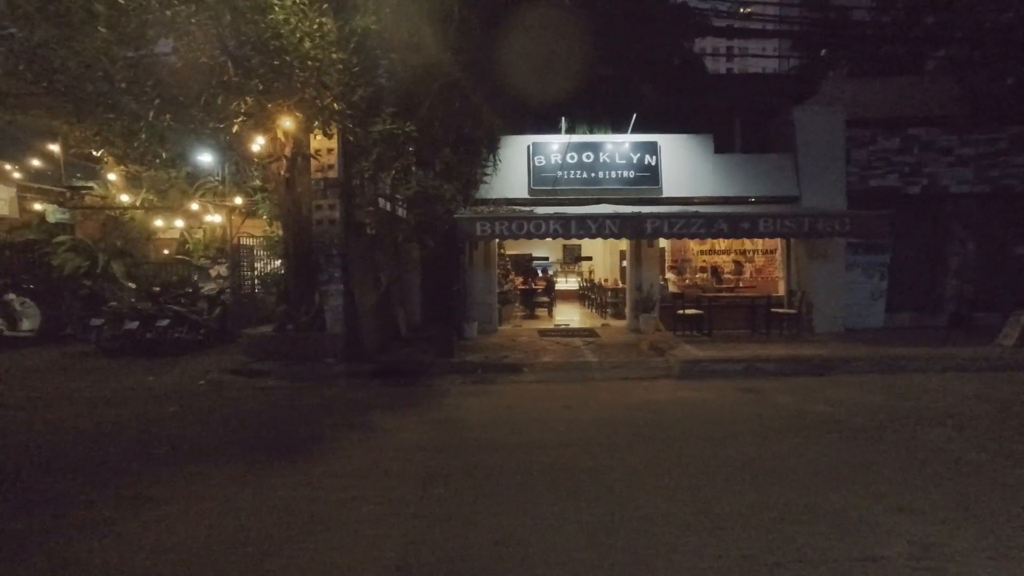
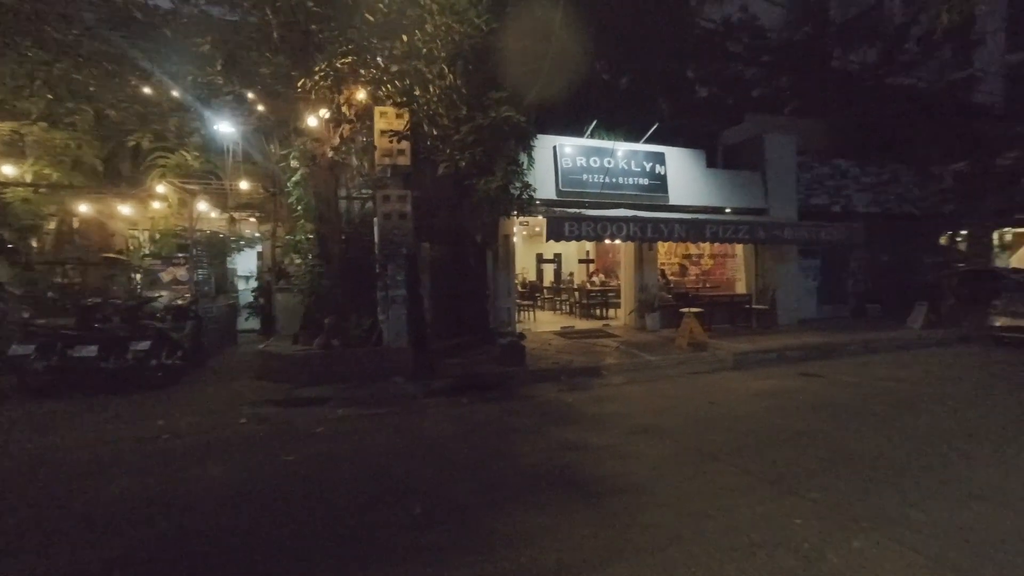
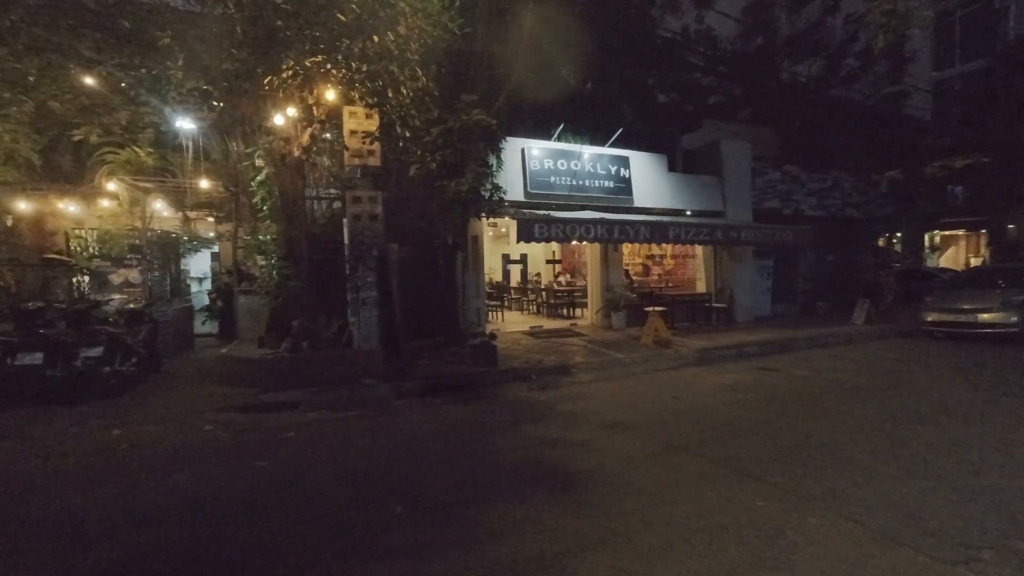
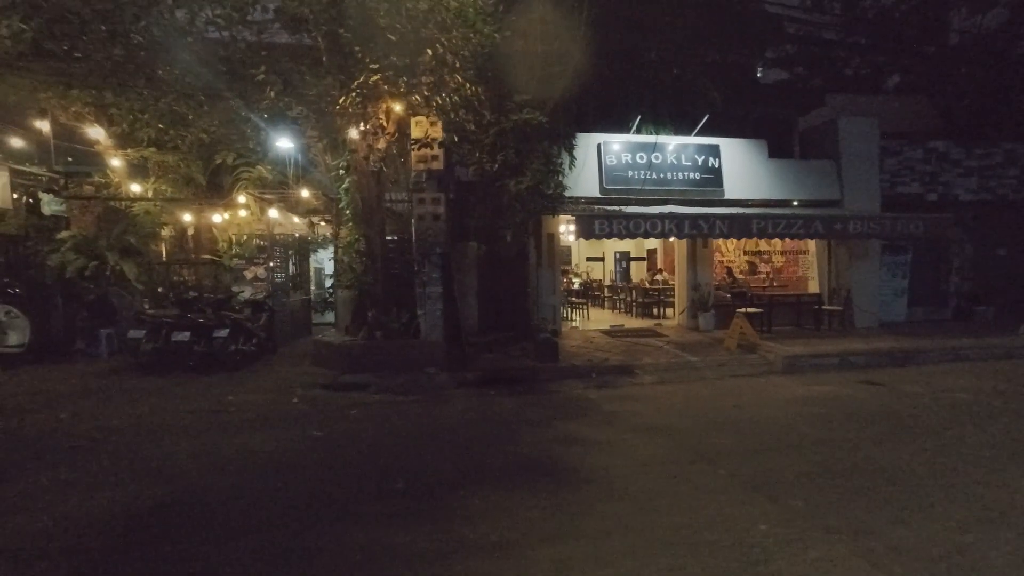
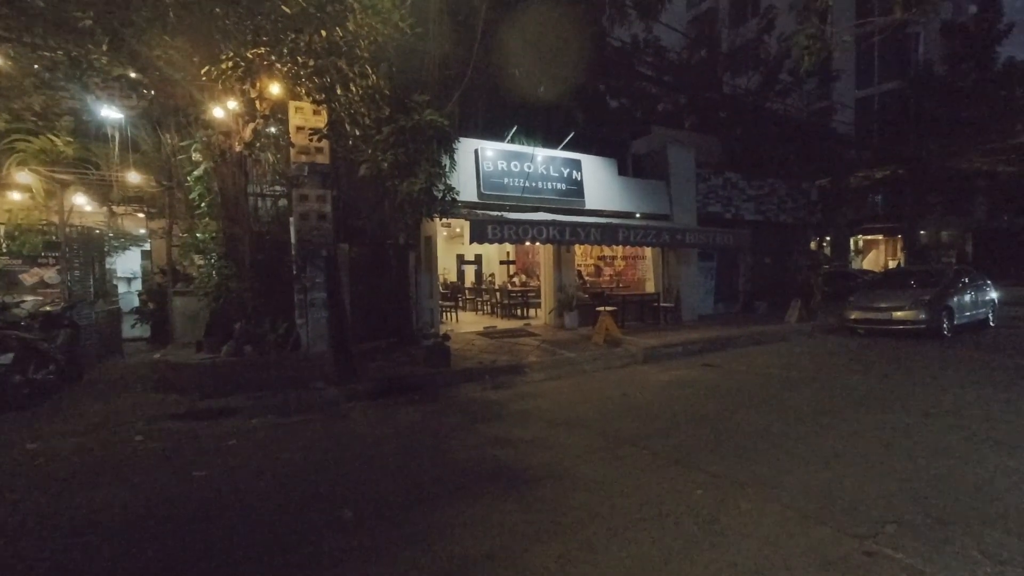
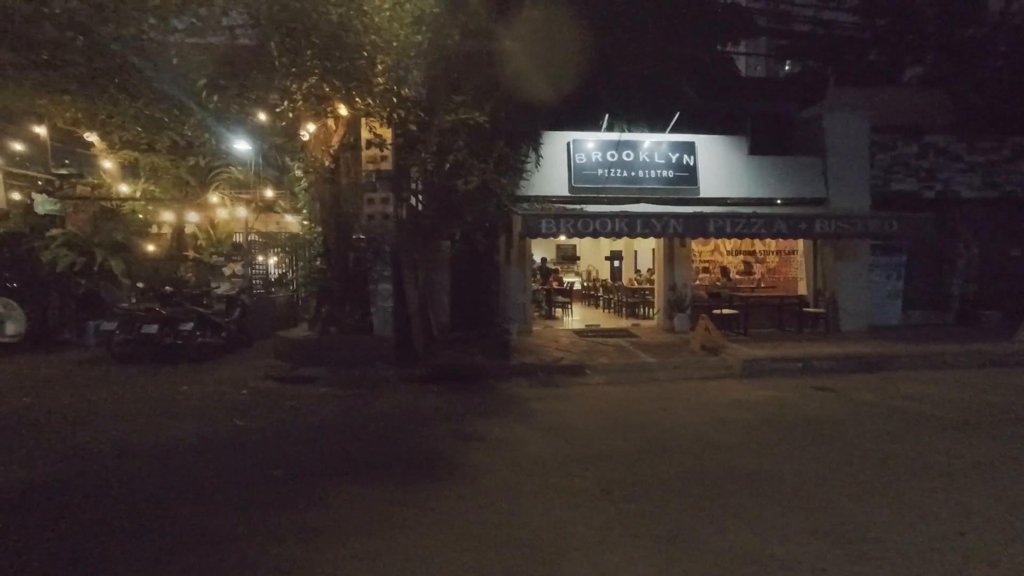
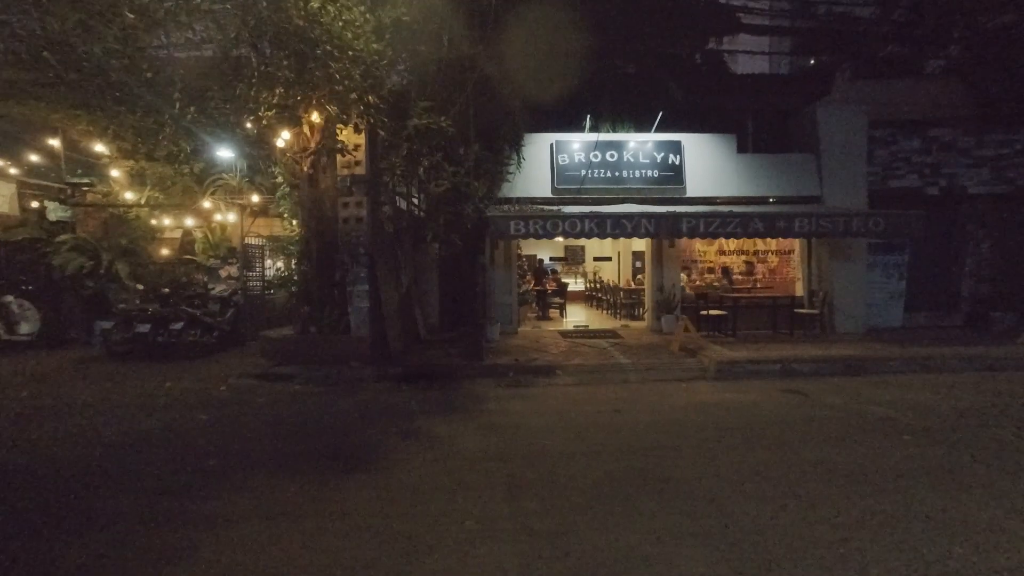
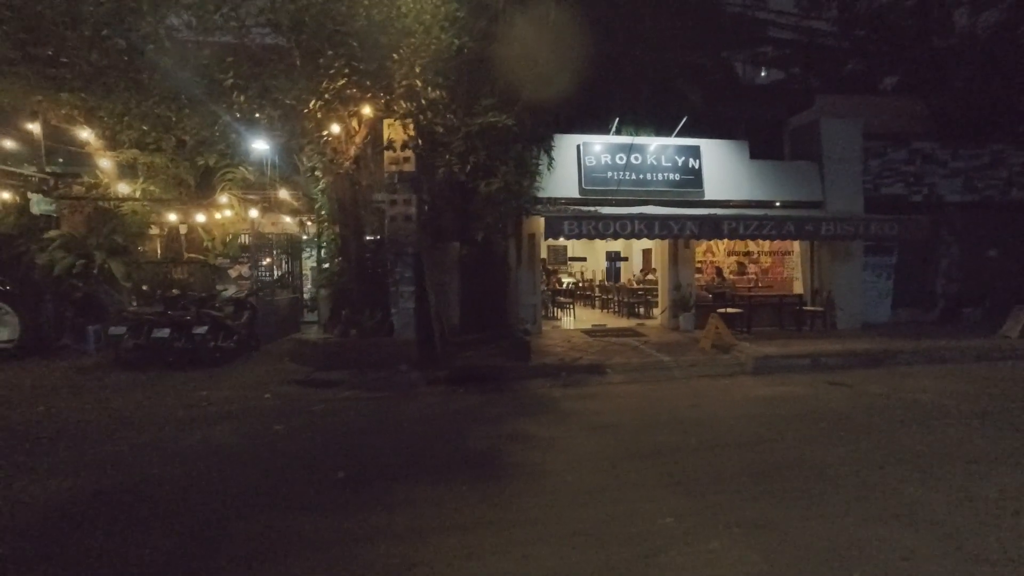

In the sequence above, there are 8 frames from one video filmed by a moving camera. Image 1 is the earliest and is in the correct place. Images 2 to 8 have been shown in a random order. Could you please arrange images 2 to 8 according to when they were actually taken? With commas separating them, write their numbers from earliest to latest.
7, 6, 8, 4, 2, 3, 5
